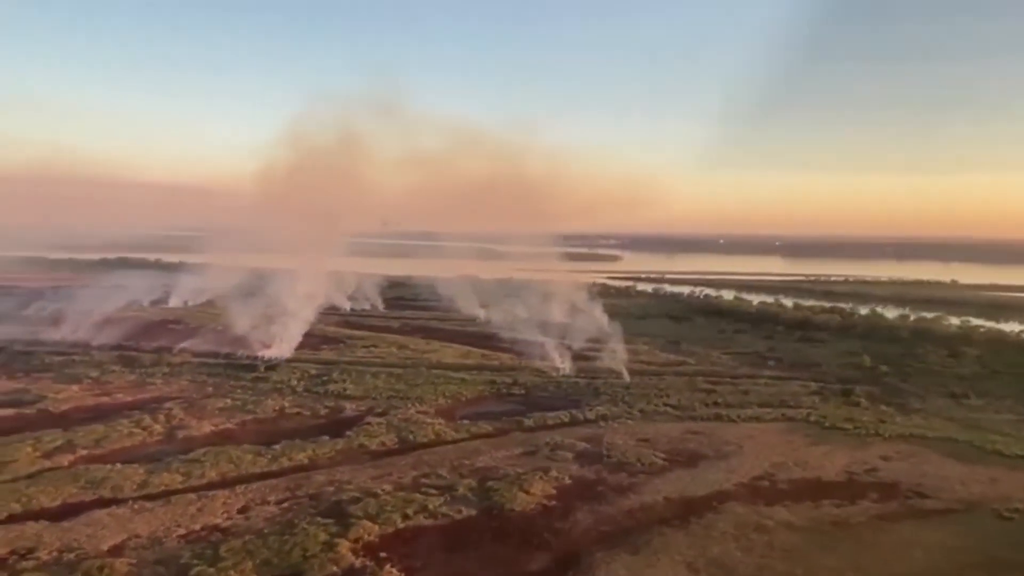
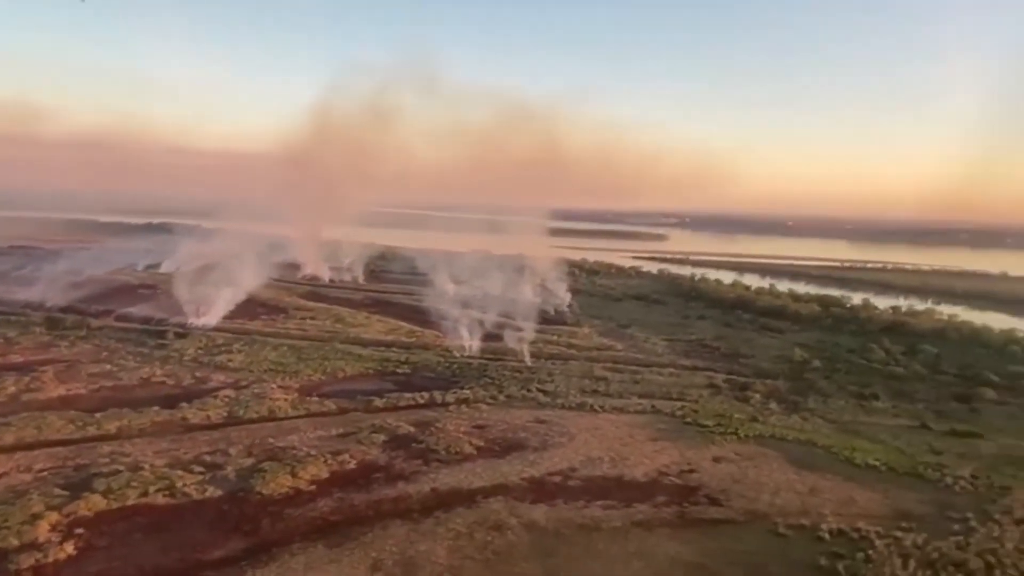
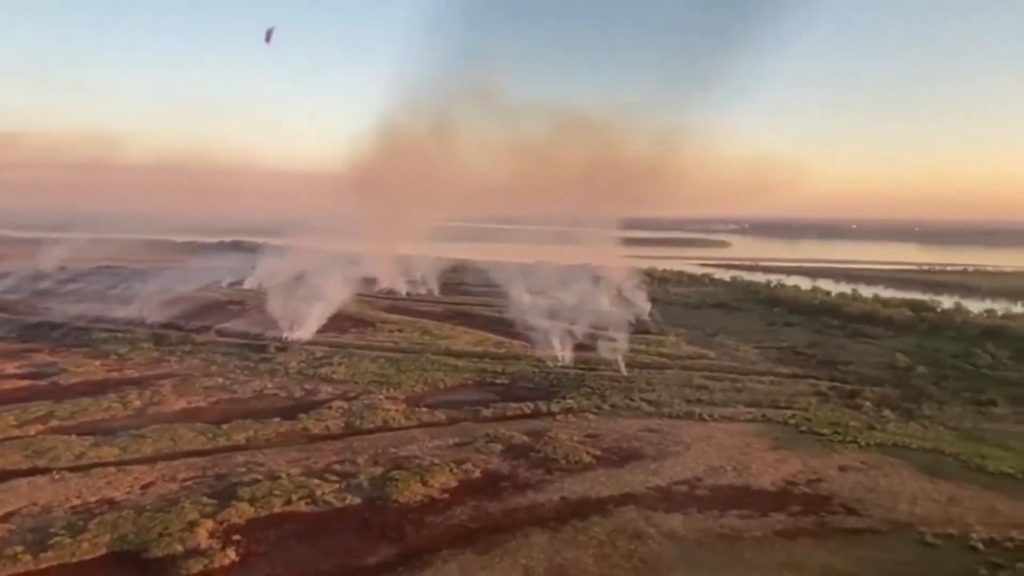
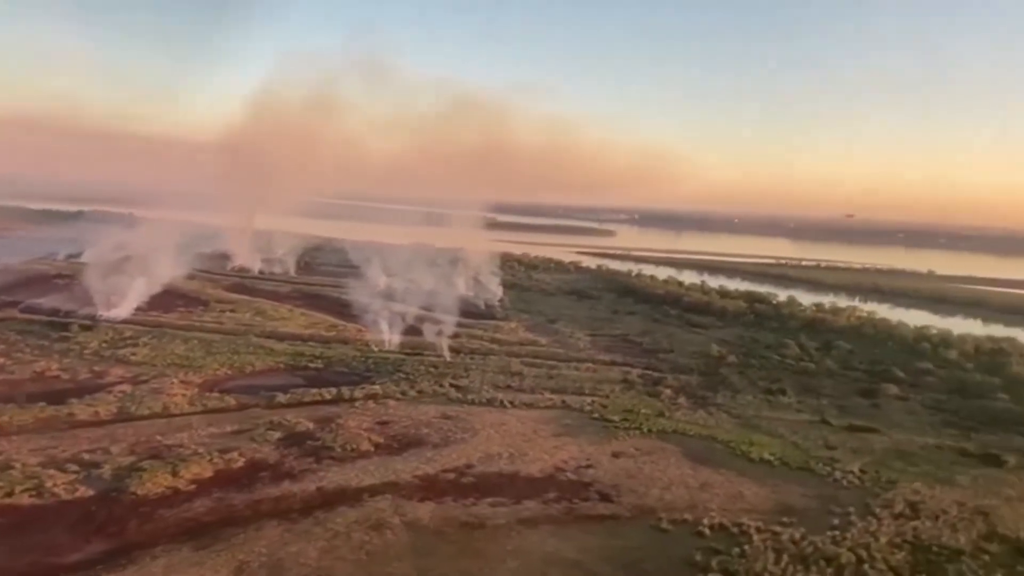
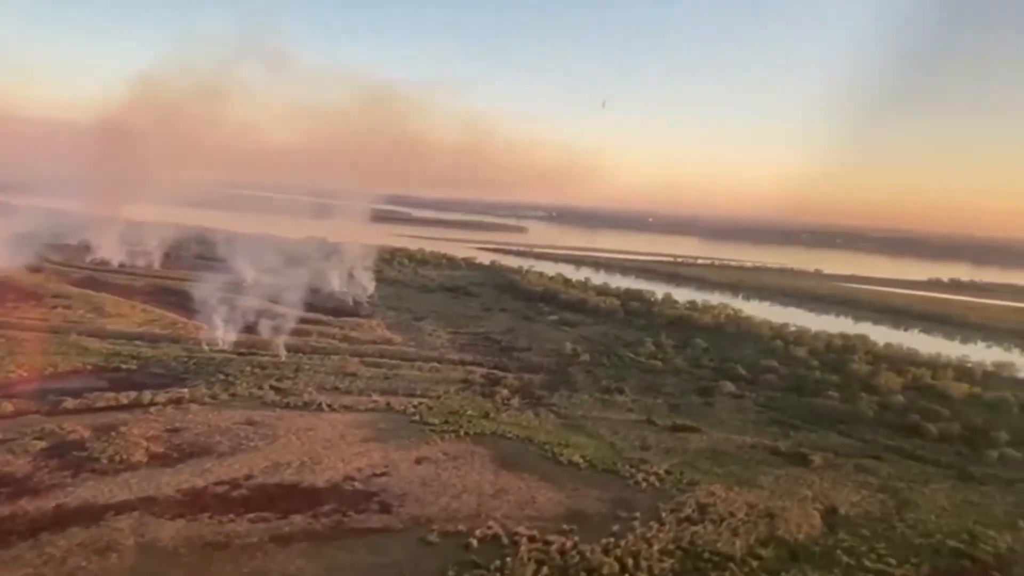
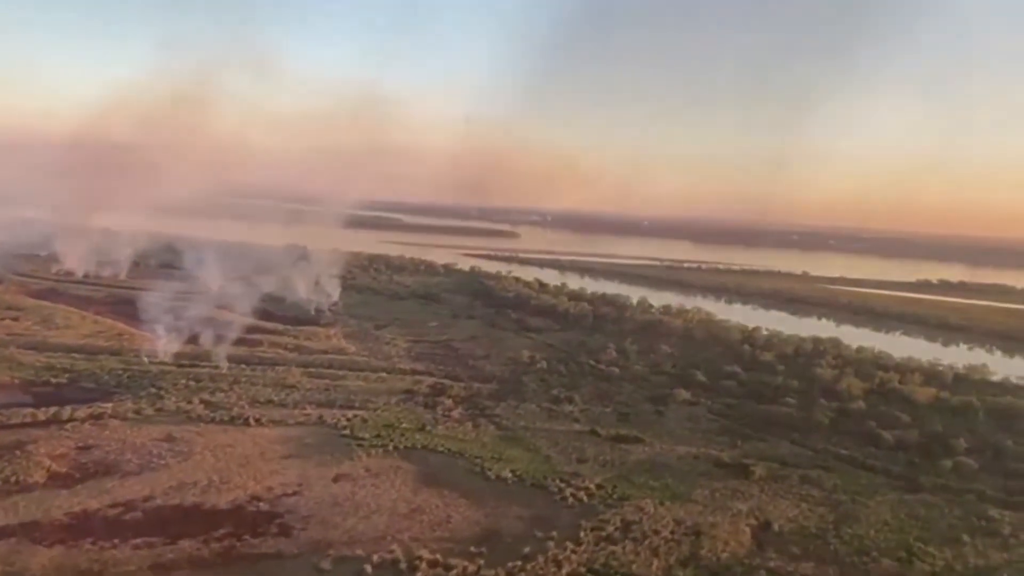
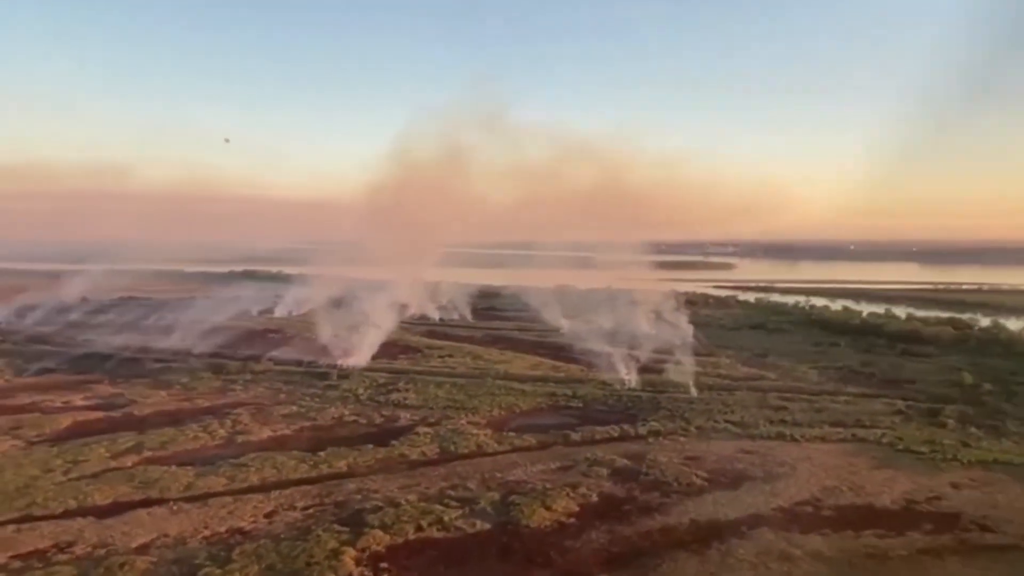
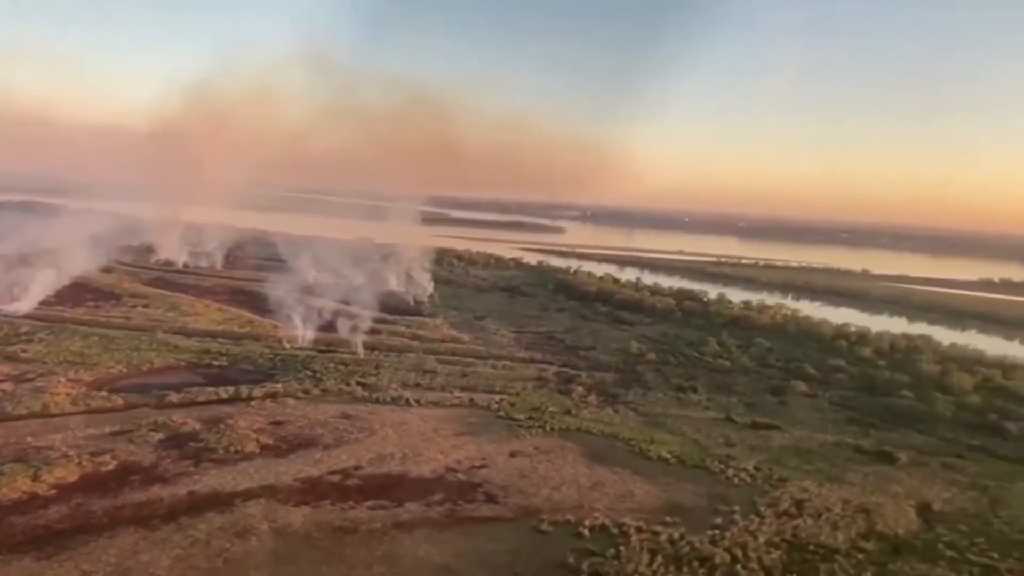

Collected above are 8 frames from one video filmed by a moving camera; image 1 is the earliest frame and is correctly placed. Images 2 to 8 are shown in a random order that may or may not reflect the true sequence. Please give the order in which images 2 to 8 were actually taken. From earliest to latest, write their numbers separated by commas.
7, 3, 2, 4, 8, 5, 6
